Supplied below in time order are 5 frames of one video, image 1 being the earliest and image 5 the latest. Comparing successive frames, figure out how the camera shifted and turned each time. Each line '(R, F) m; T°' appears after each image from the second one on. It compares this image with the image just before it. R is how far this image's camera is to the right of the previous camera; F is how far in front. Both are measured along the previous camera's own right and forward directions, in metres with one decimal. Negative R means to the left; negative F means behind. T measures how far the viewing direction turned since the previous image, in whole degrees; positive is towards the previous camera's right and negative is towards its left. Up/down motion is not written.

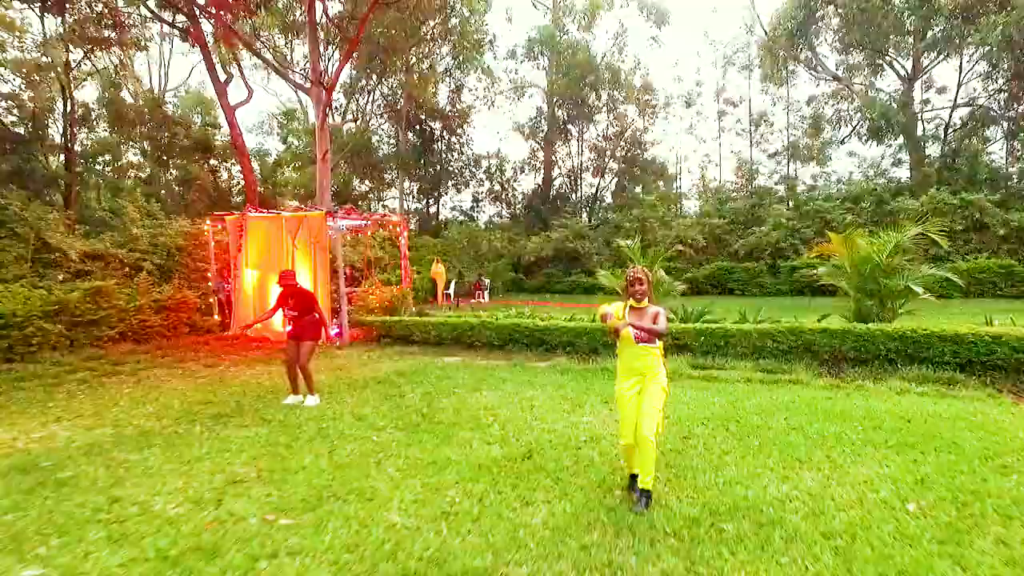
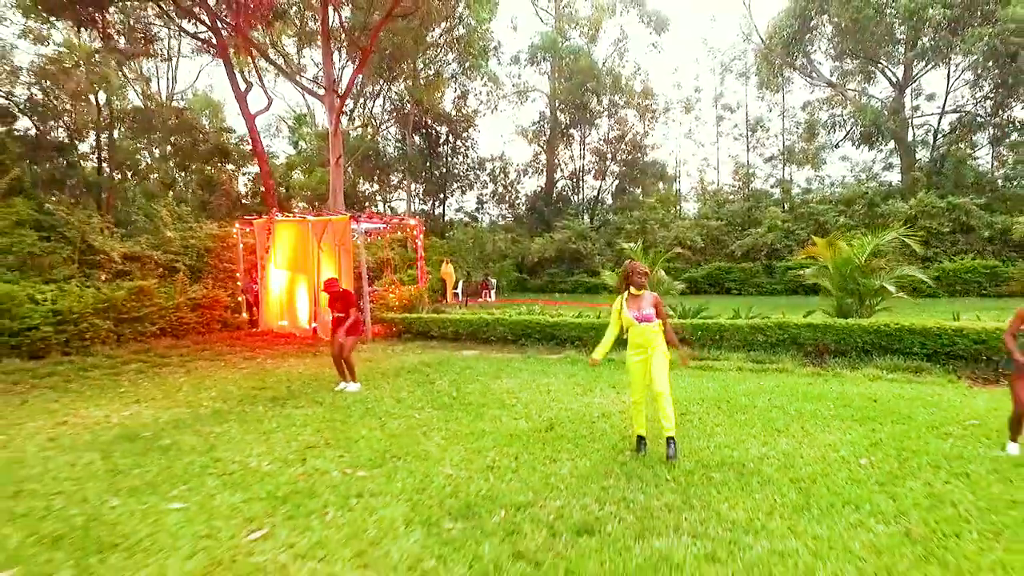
(-0.2, -0.9) m; 0°
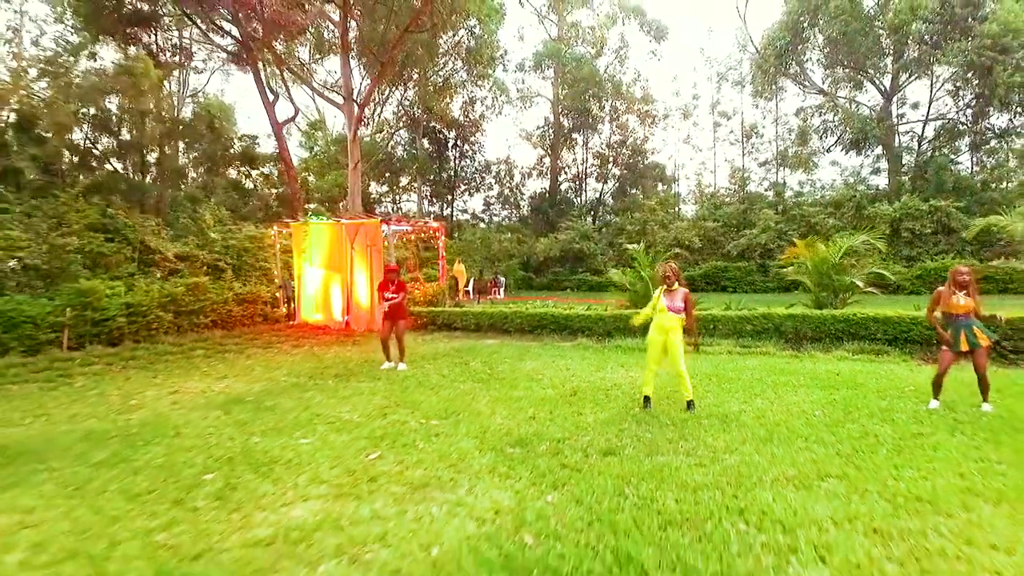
(-0.3, -1.3) m; 0°
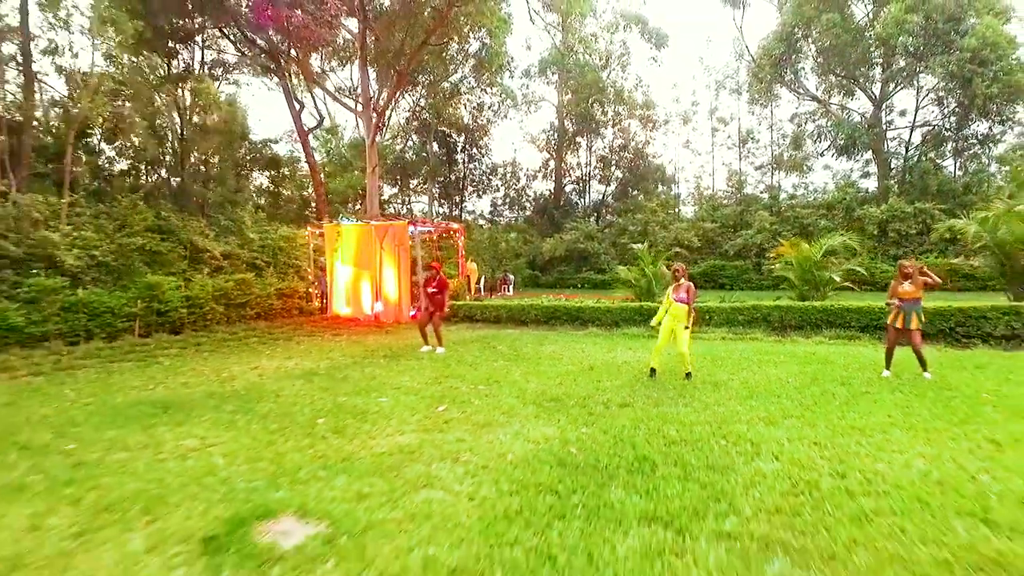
(-0.3, -1.4) m; 0°
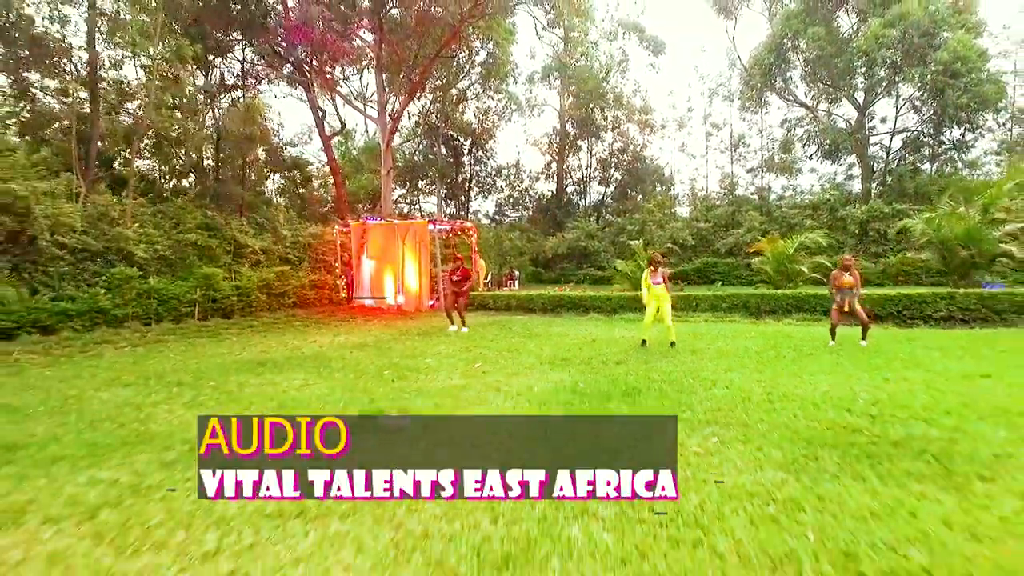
(-0.2, -1.7) m; 0°
